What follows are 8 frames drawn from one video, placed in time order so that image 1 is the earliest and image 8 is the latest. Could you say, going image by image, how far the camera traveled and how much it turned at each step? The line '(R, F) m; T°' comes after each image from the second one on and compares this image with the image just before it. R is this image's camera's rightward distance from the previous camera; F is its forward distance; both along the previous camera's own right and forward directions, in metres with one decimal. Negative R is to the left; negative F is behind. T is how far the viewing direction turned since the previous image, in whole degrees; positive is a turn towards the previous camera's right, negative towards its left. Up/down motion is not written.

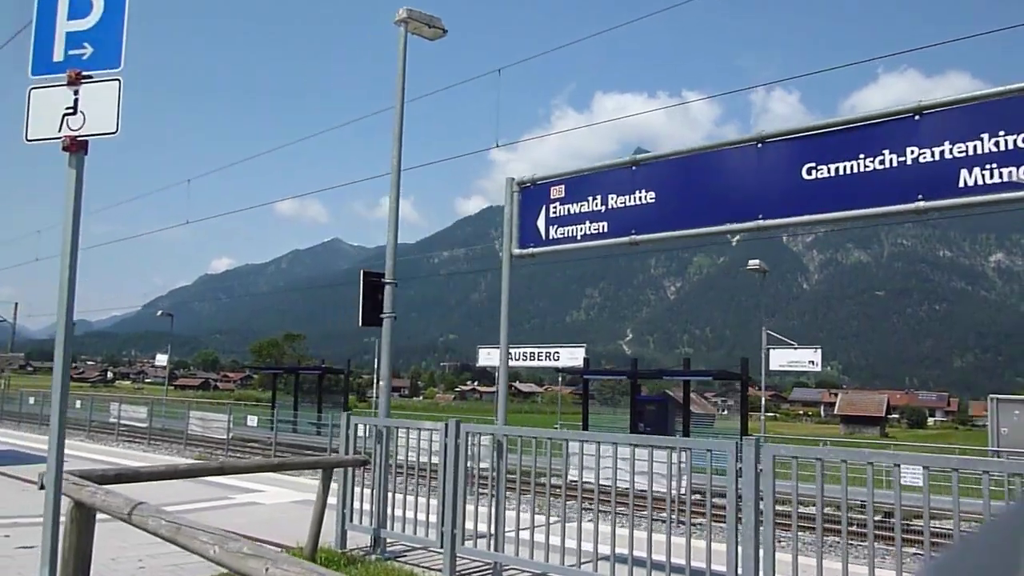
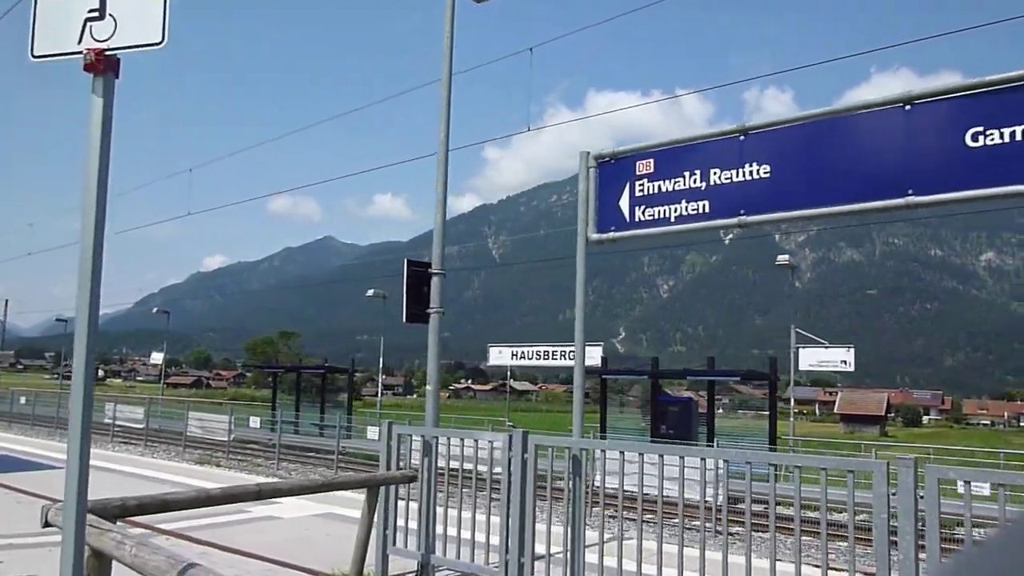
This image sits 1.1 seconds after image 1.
(-0.5, +0.9) m; 0°
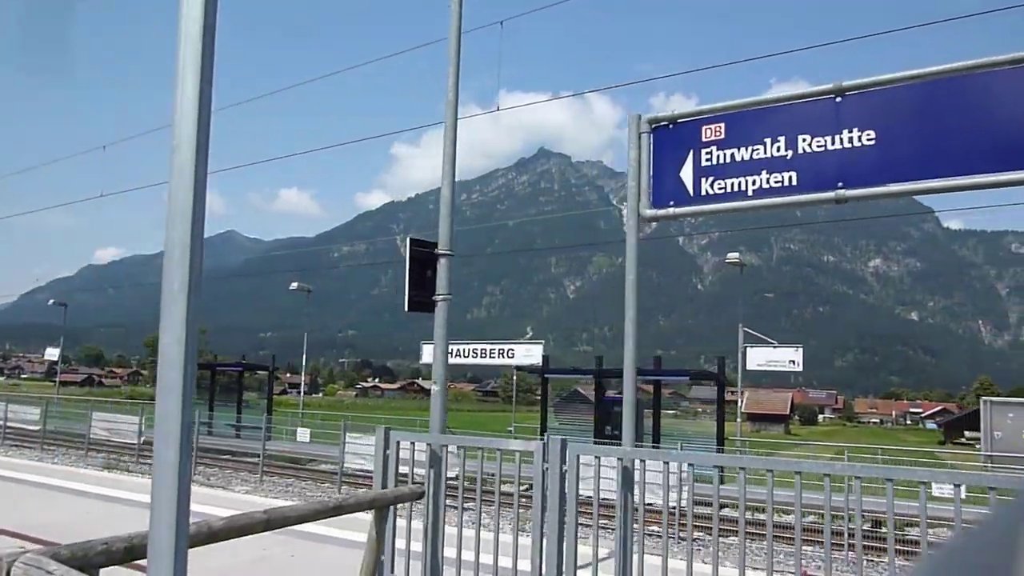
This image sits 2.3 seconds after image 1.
(-0.7, +0.9) m; +6°
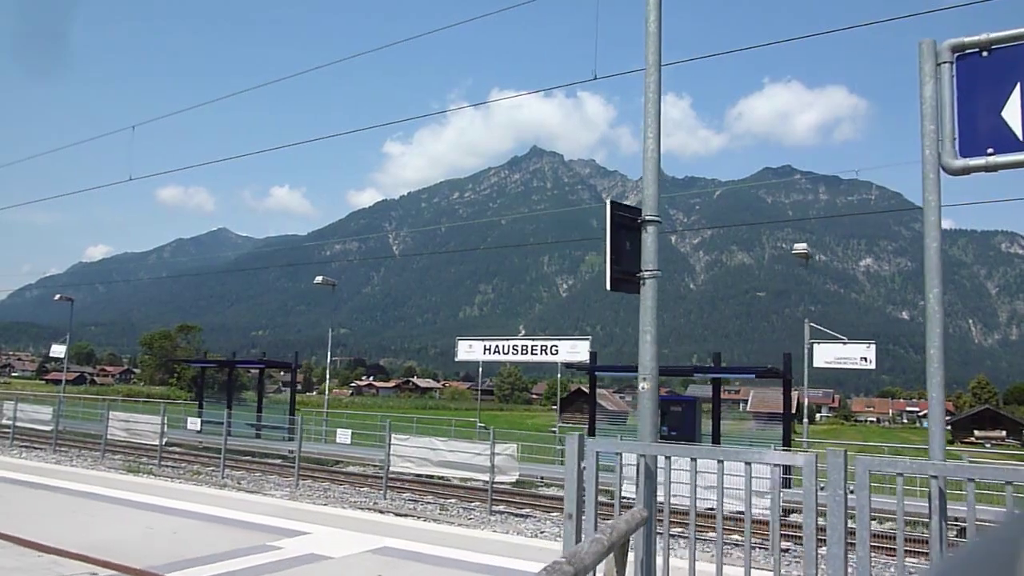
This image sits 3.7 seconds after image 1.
(-1.1, +1.1) m; +1°
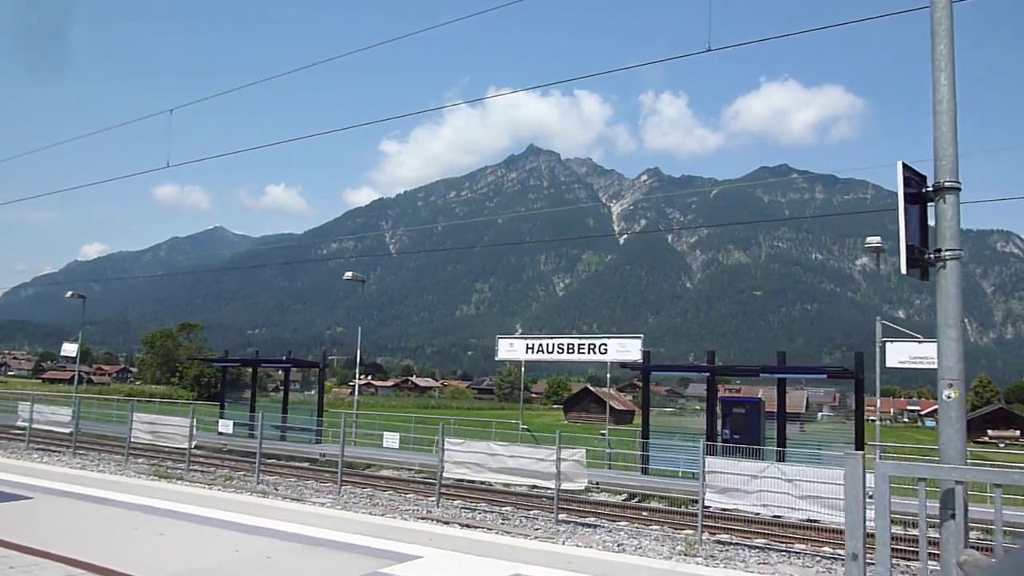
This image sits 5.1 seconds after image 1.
(-1.1, +0.9) m; 0°
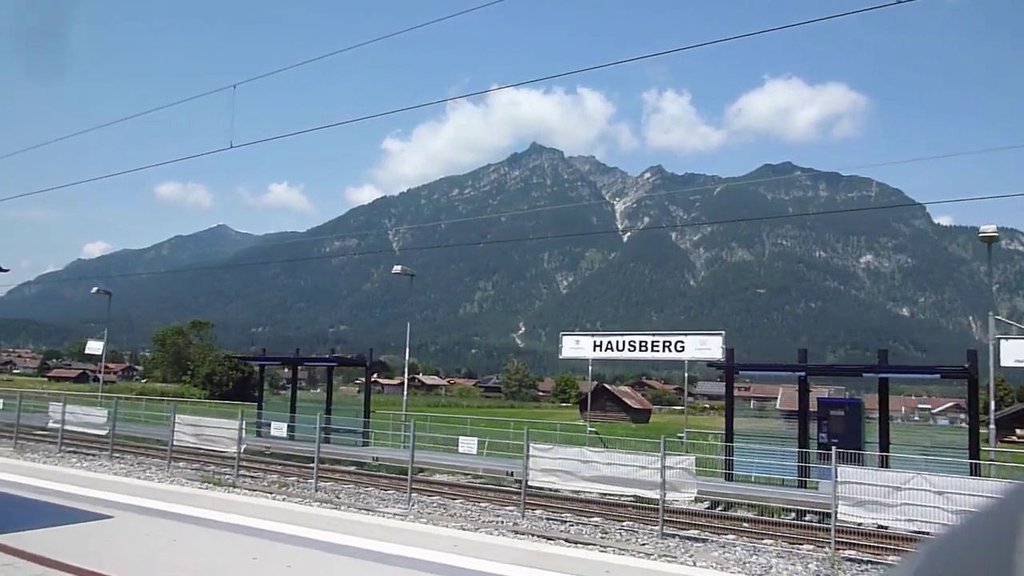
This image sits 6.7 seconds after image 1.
(-1.3, +1.2) m; 0°
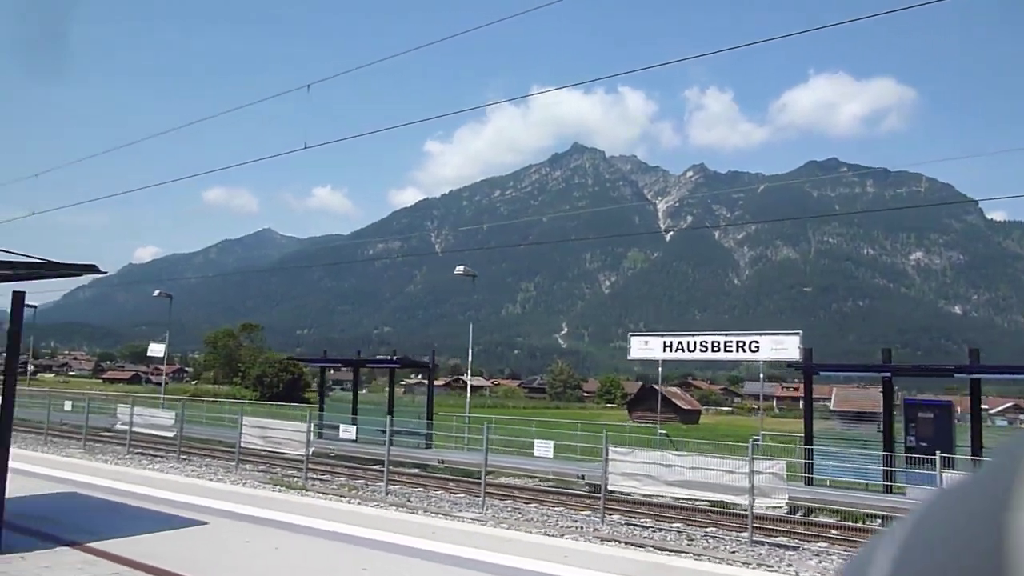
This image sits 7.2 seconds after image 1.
(-0.5, +0.3) m; -3°
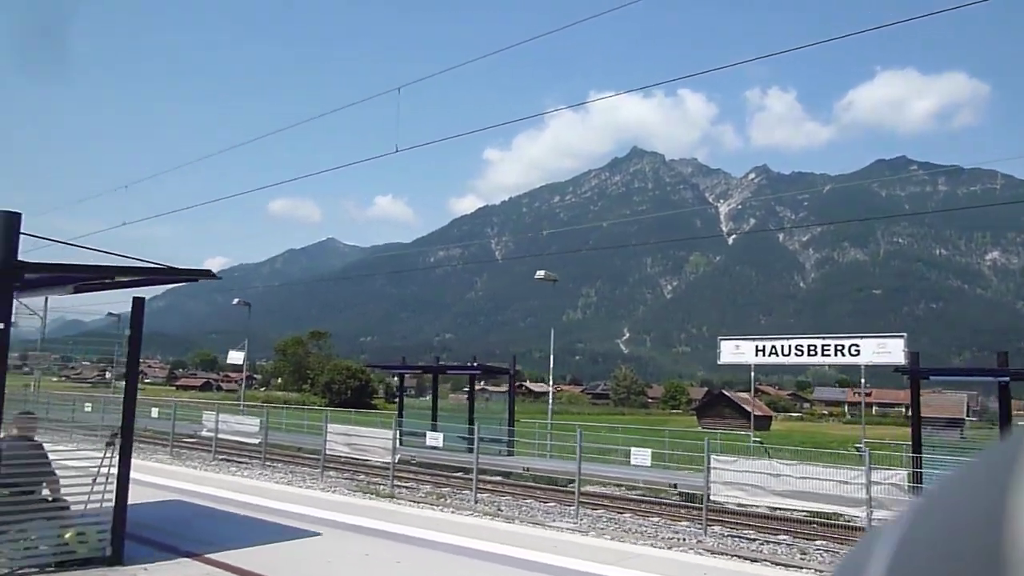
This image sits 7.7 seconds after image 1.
(-0.5, +0.3) m; -4°
